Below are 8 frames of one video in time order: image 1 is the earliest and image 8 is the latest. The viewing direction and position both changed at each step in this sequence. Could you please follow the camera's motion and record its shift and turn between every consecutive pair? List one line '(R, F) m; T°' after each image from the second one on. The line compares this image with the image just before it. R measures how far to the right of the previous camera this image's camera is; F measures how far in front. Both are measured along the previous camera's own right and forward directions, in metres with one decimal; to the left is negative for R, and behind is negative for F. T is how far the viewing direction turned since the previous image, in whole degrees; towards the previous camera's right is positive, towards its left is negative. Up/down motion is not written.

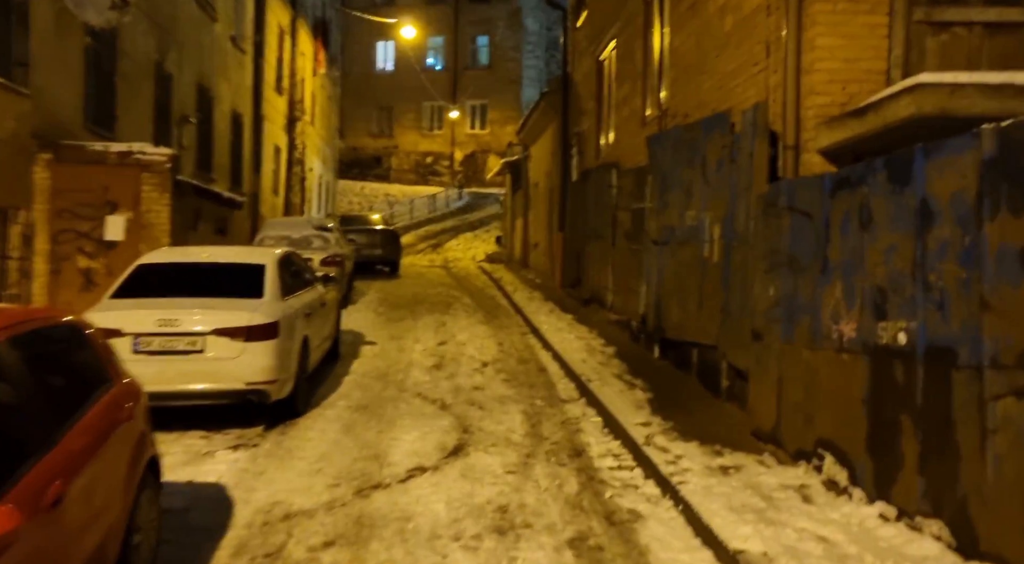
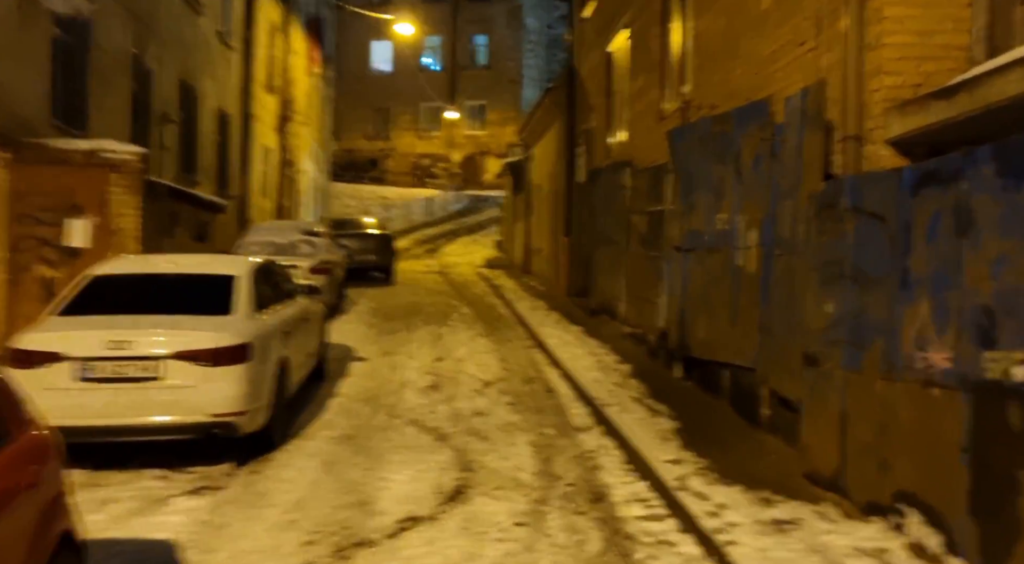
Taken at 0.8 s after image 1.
(-0.1, +1.0) m; 0°
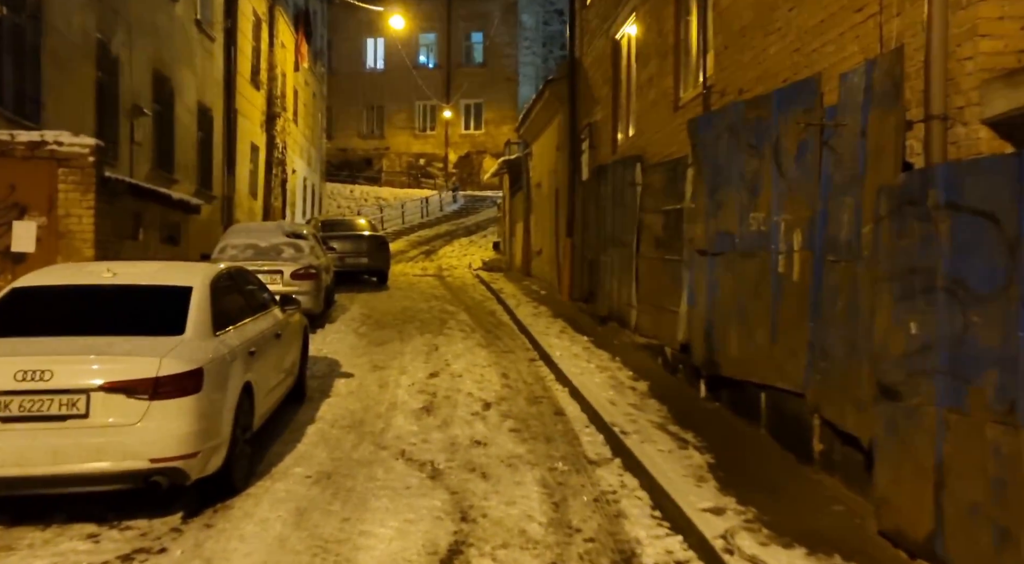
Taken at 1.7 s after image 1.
(-0.1, +1.0) m; 0°
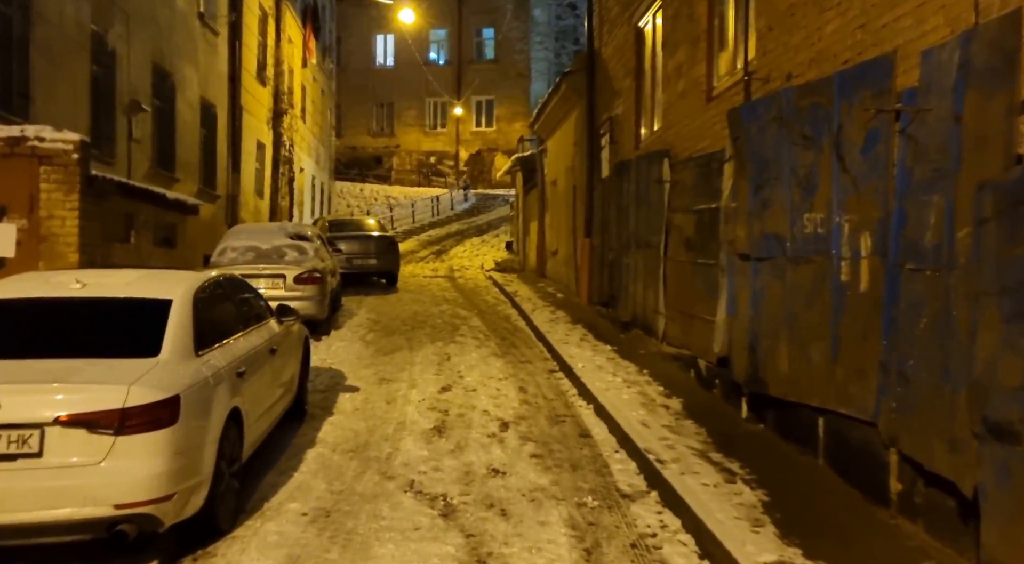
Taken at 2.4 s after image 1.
(-0.1, +0.7) m; -1°
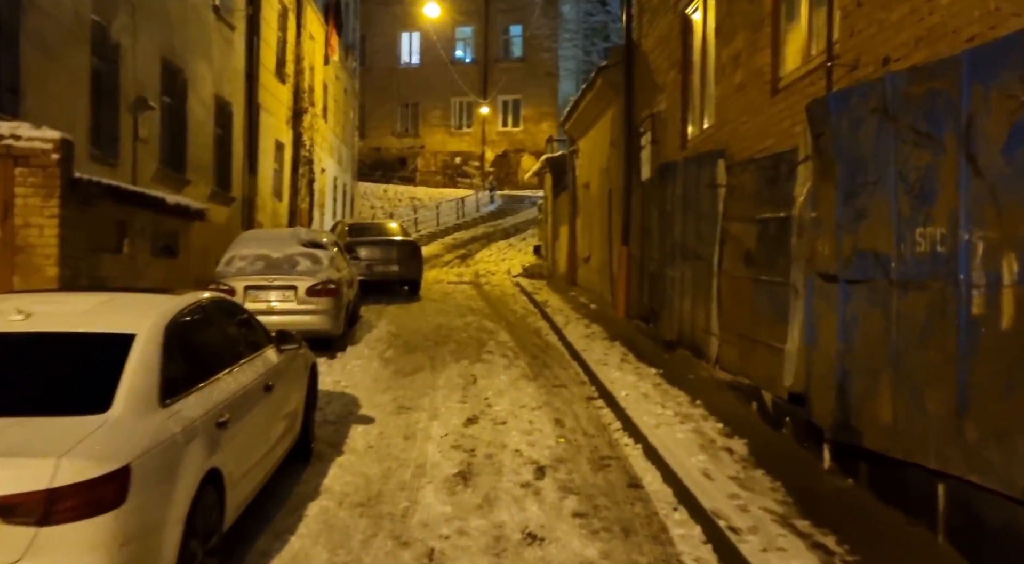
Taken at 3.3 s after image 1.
(-0.1, +1.0) m; -2°
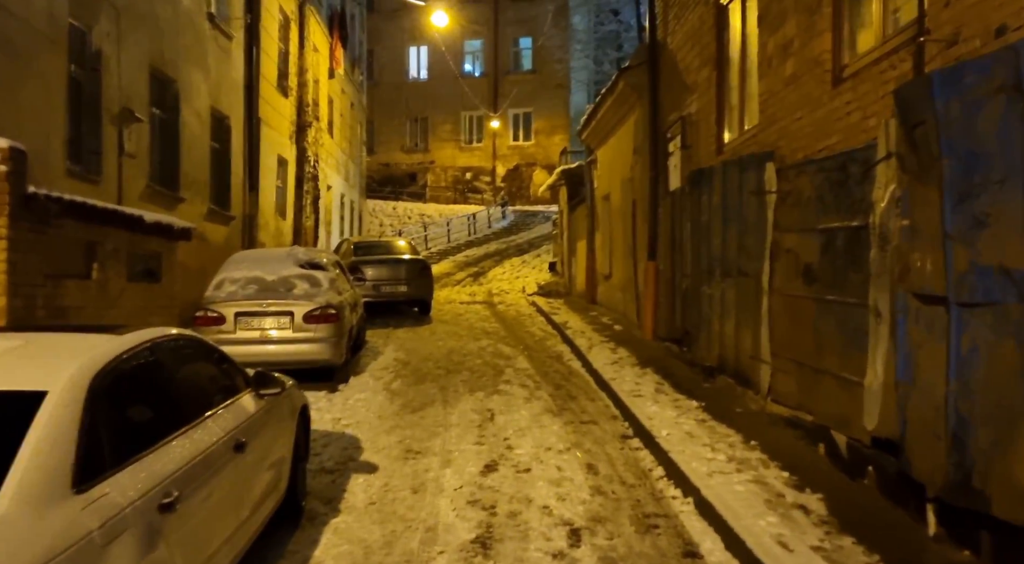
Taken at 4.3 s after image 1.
(-0.1, +1.0) m; -1°
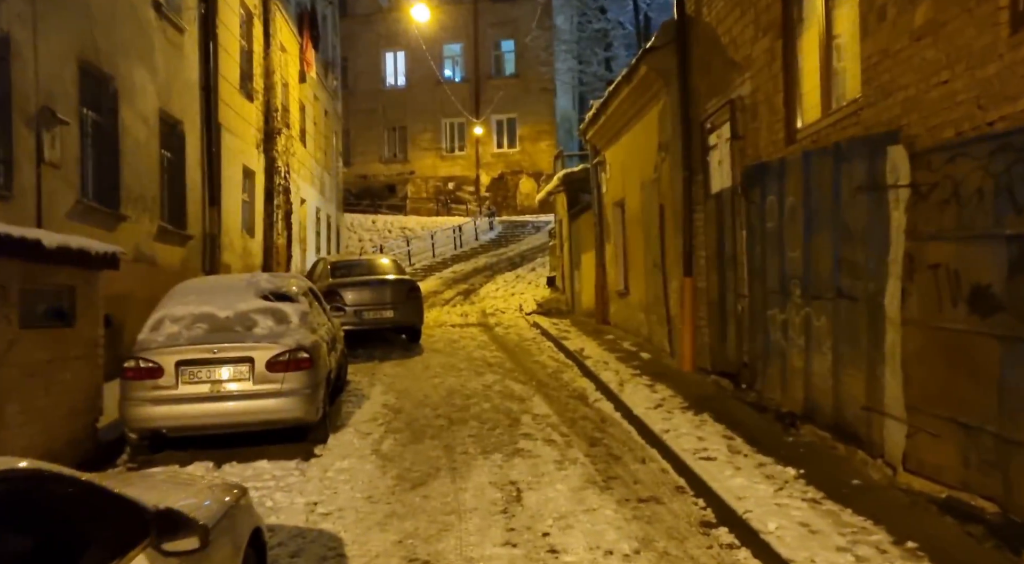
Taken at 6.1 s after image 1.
(-0.3, +2.1) m; +1°
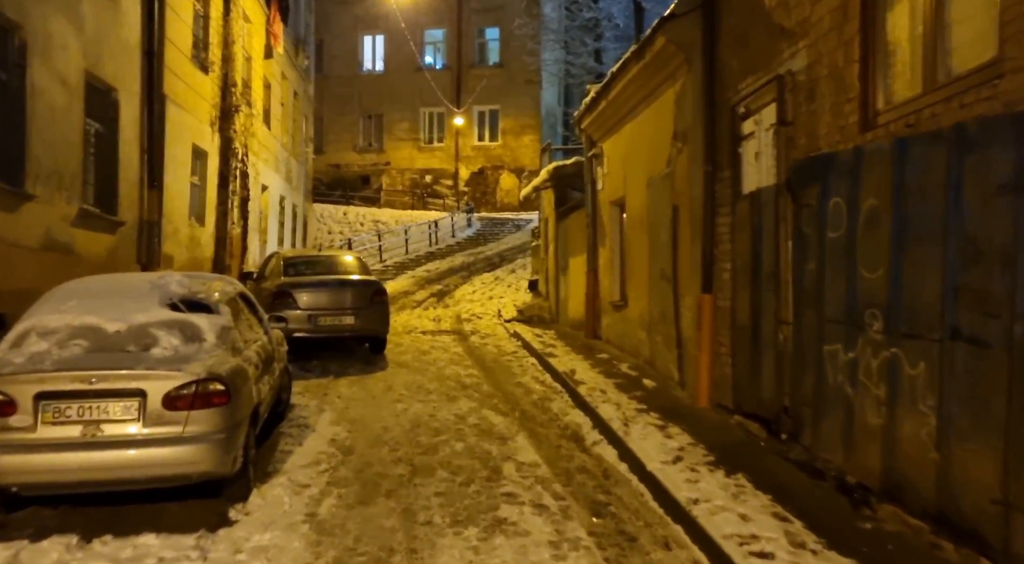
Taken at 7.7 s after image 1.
(-0.1, +1.9) m; +2°
